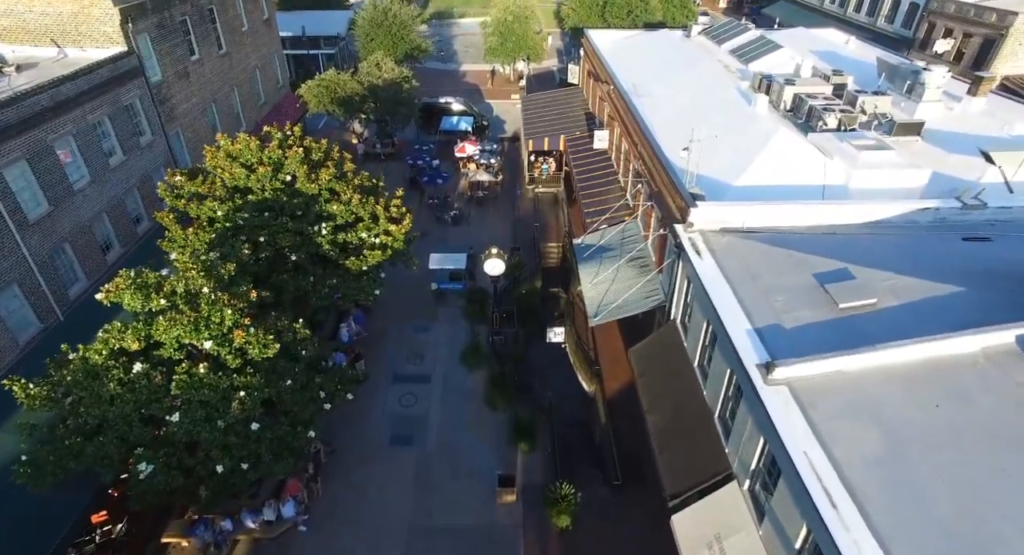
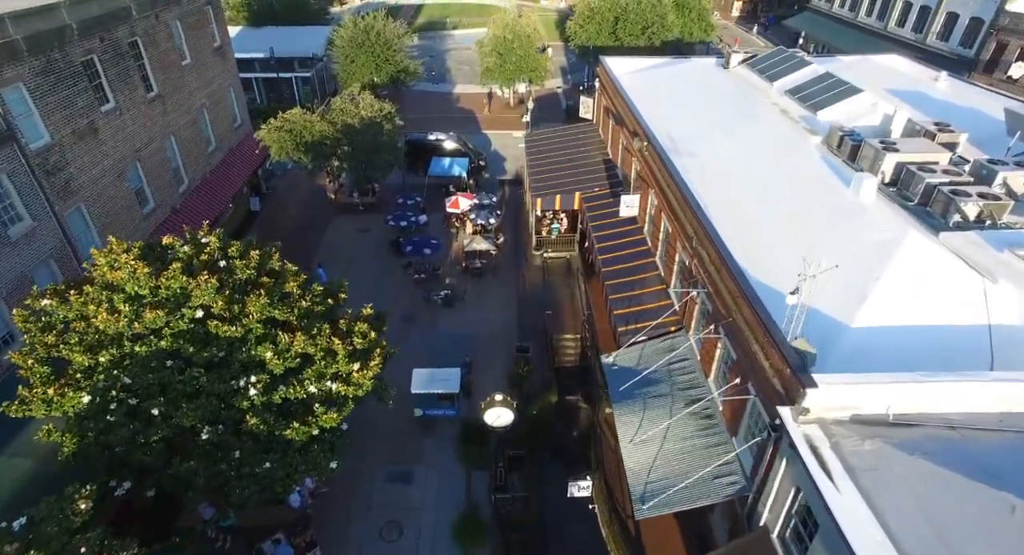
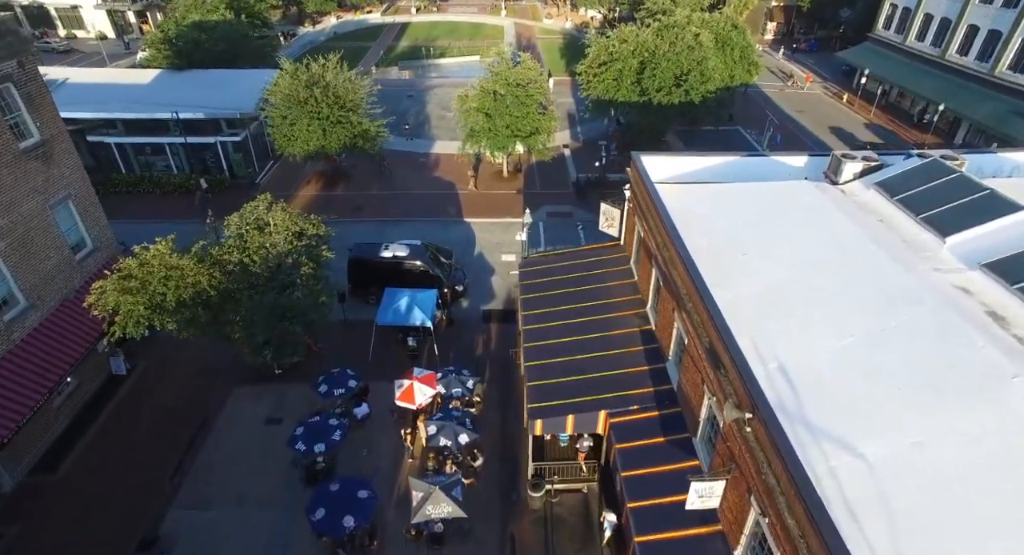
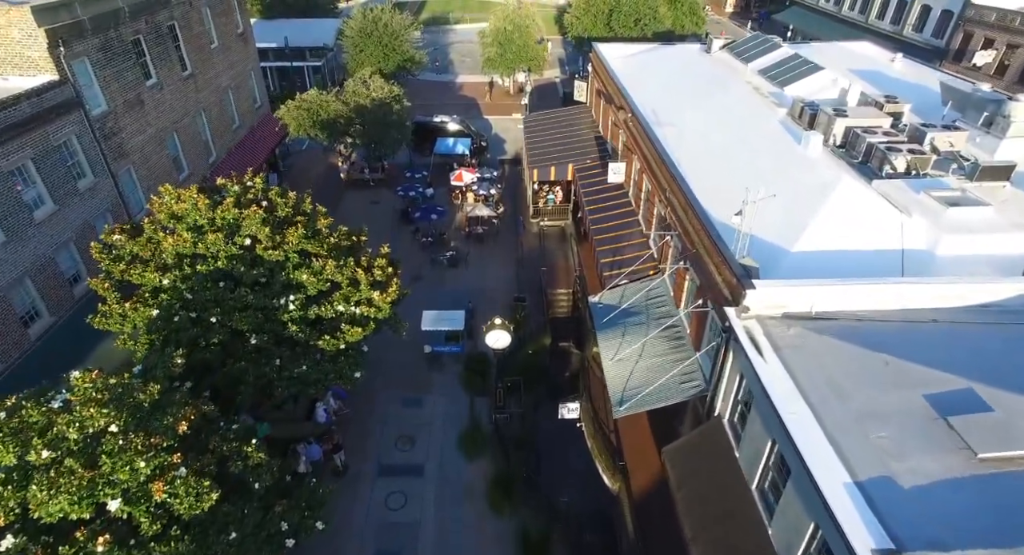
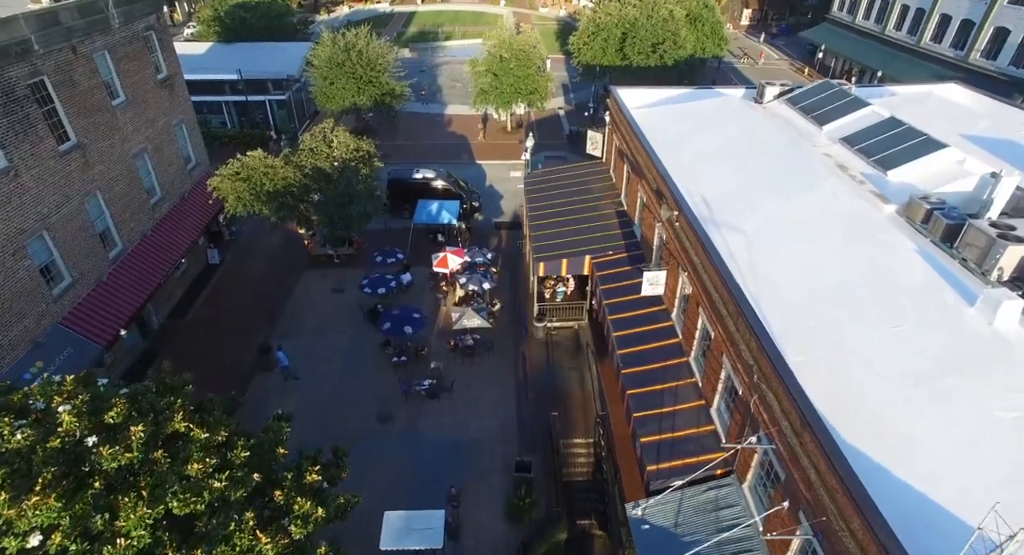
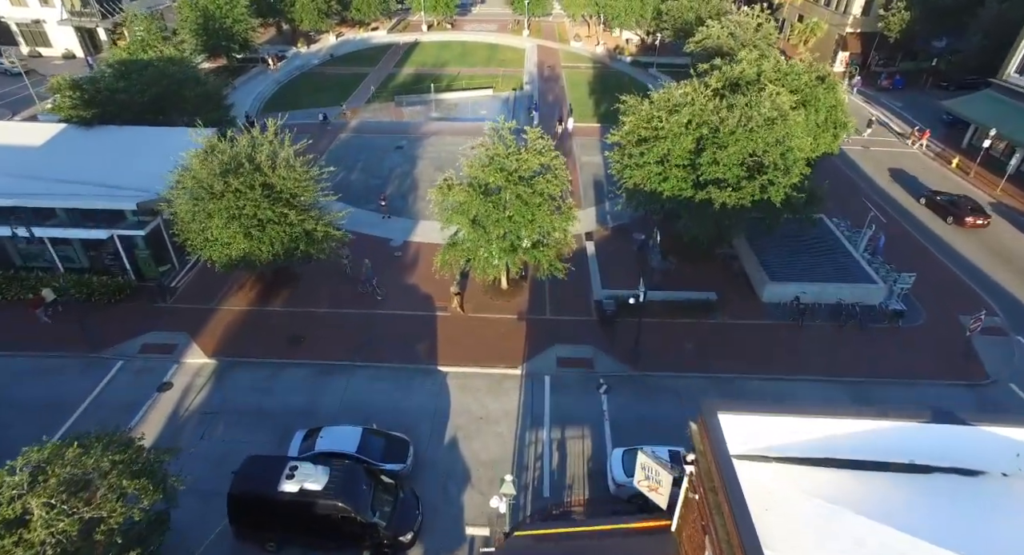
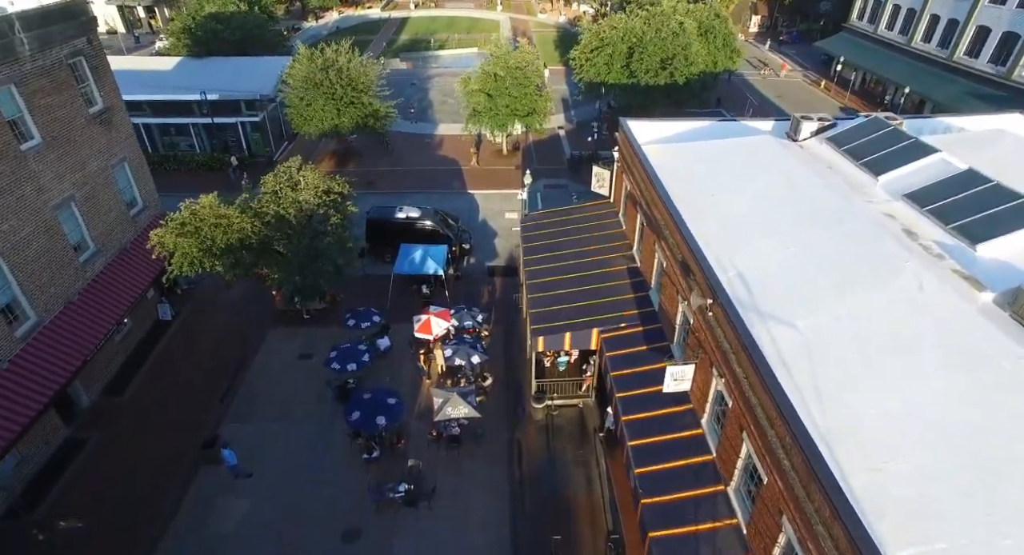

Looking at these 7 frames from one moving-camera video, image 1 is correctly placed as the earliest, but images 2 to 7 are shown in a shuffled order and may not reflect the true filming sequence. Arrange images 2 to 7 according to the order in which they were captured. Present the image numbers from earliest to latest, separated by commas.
4, 2, 5, 7, 3, 6
